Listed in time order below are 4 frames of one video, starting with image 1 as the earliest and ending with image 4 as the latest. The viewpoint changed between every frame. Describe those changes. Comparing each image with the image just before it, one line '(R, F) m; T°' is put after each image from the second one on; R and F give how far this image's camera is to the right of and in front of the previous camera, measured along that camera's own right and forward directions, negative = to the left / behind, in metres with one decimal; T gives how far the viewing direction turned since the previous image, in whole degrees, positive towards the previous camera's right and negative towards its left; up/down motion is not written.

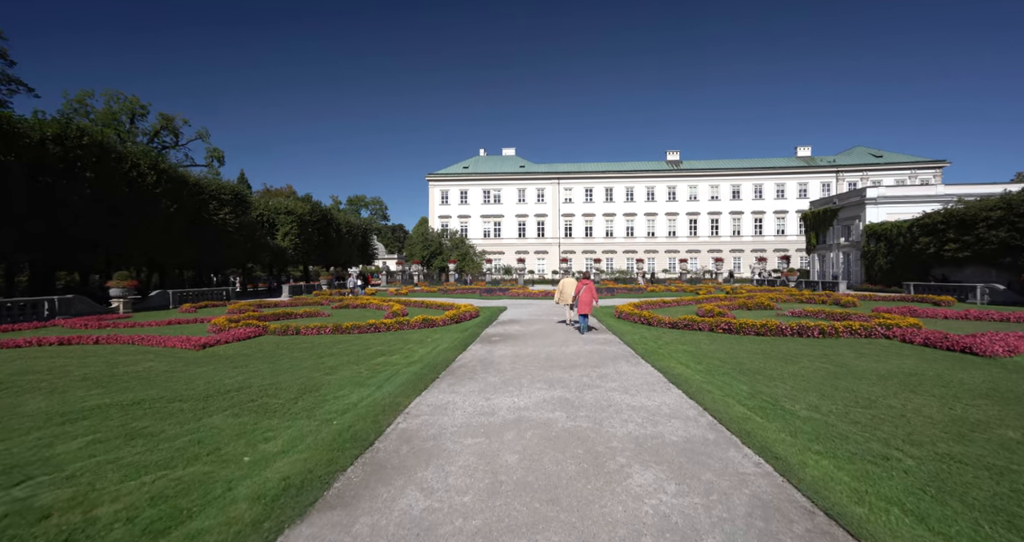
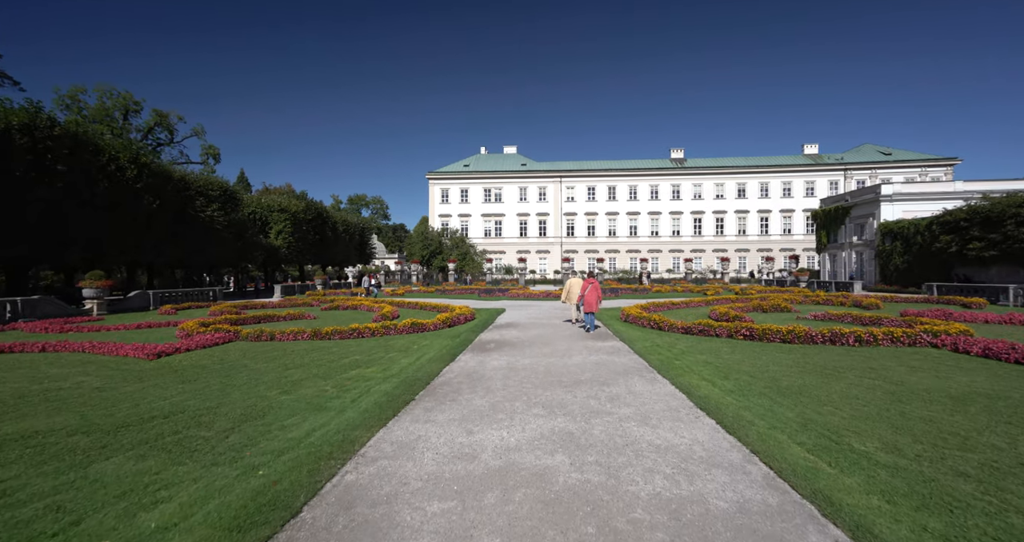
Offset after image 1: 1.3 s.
(+0.1, +1.1) m; 0°
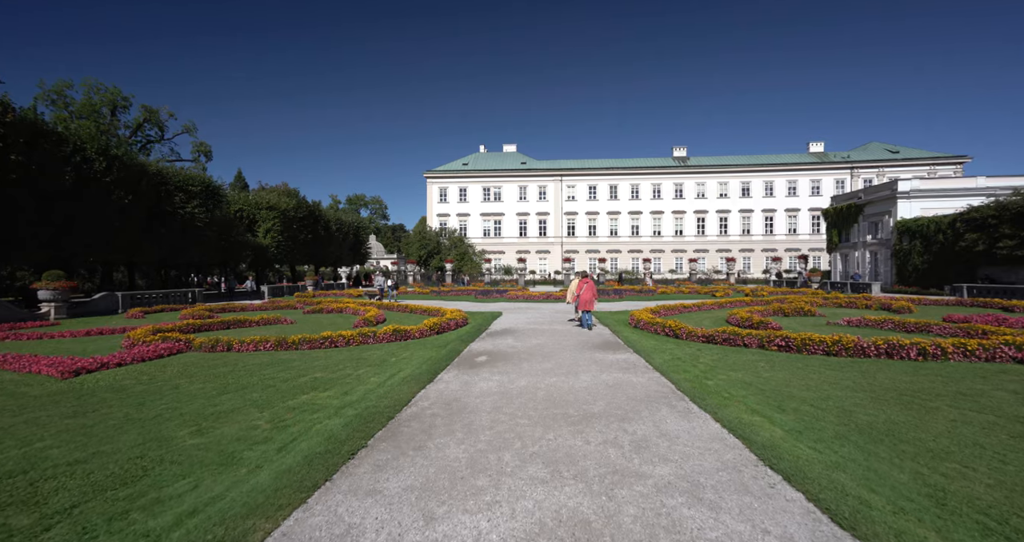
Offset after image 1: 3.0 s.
(+0.1, +1.4) m; 0°
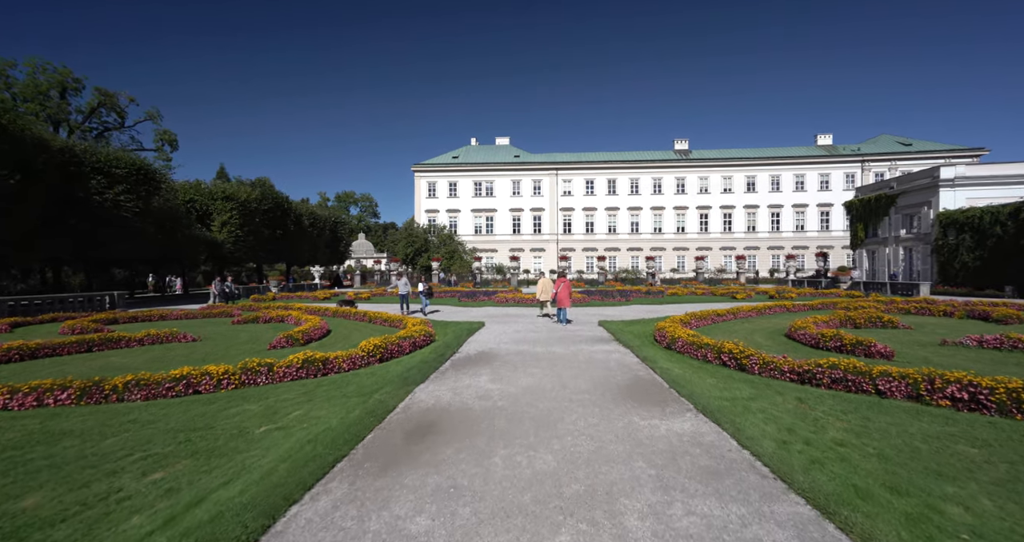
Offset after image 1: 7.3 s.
(+0.3, +3.7) m; +1°
